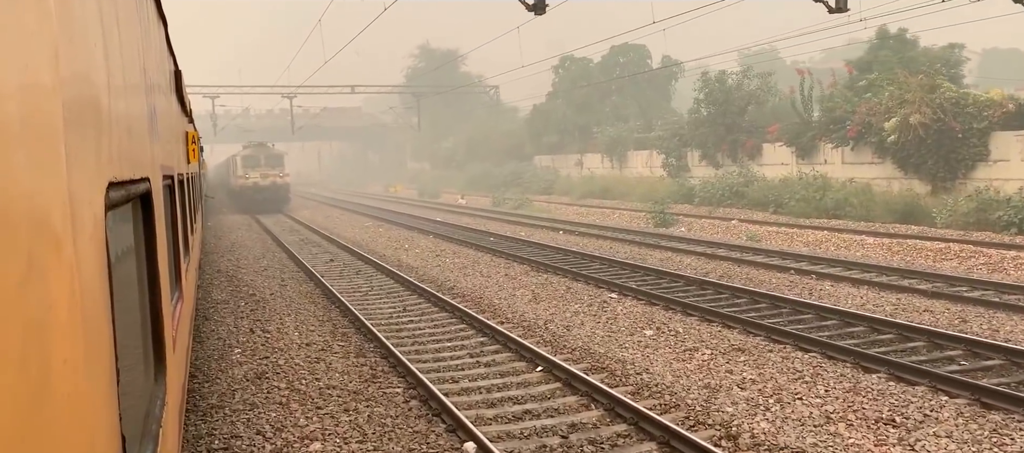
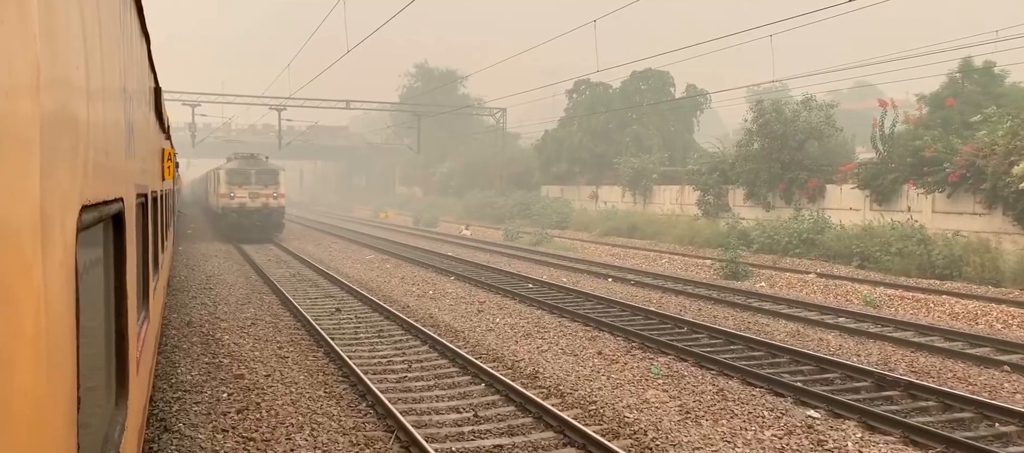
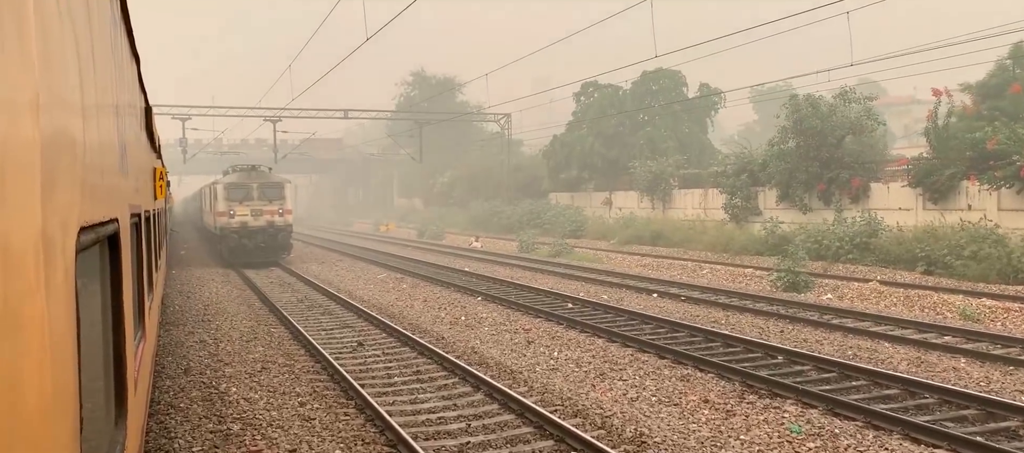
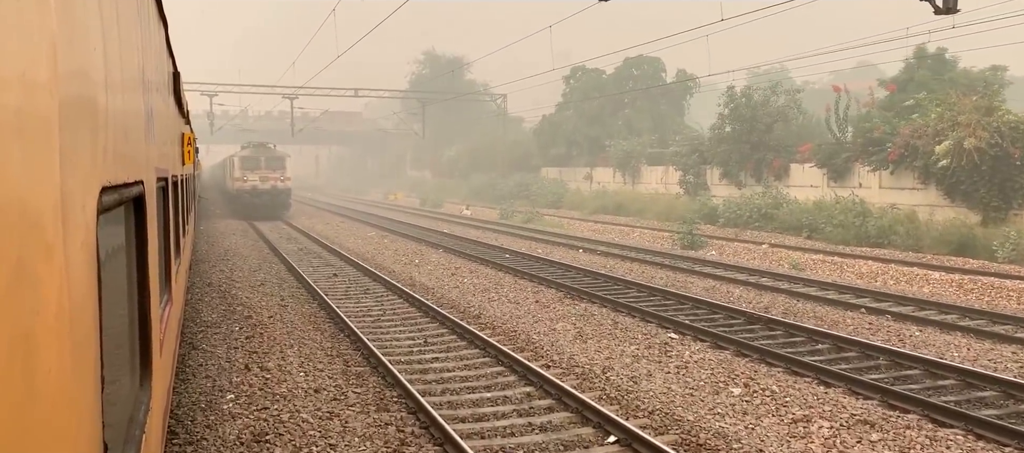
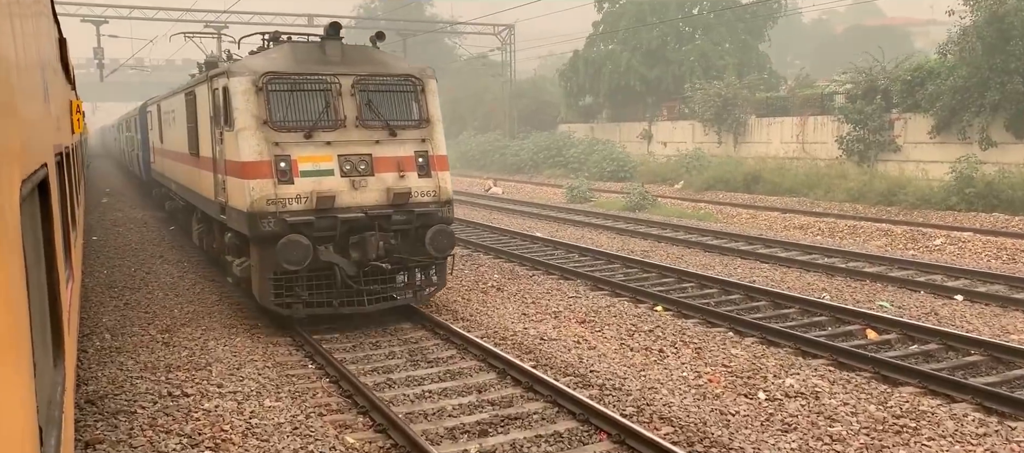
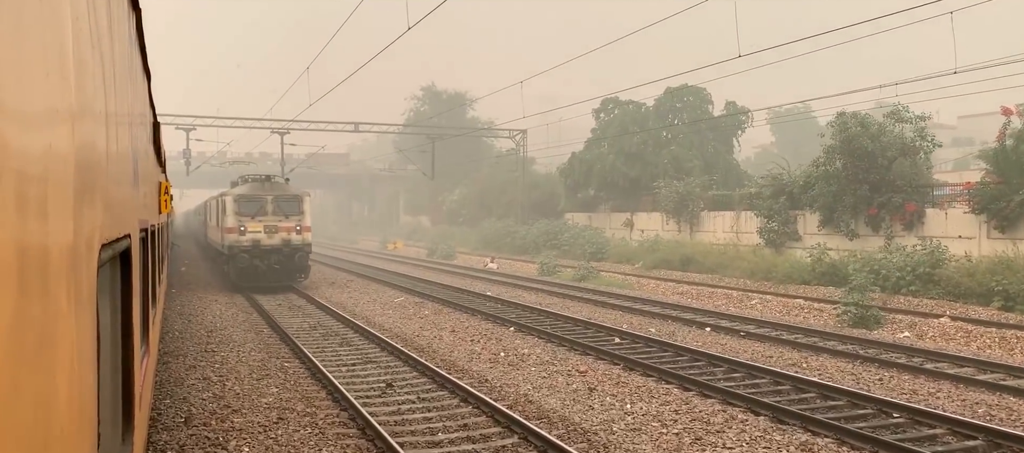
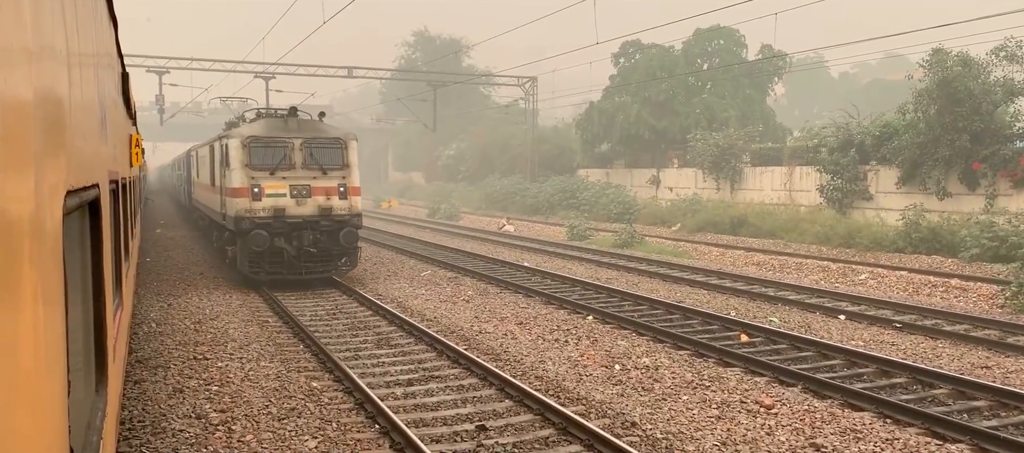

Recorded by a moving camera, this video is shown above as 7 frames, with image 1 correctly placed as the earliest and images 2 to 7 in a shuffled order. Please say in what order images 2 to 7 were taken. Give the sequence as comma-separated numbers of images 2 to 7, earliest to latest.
4, 2, 3, 6, 7, 5
